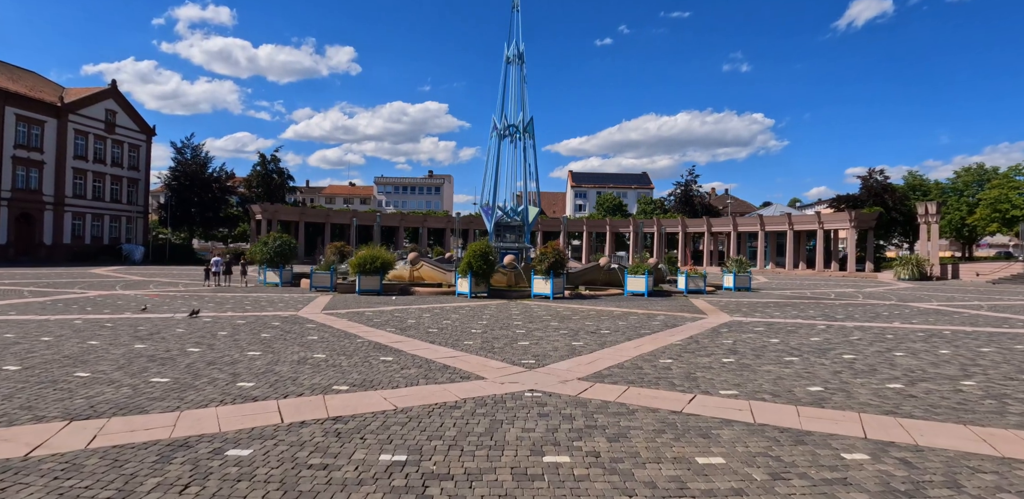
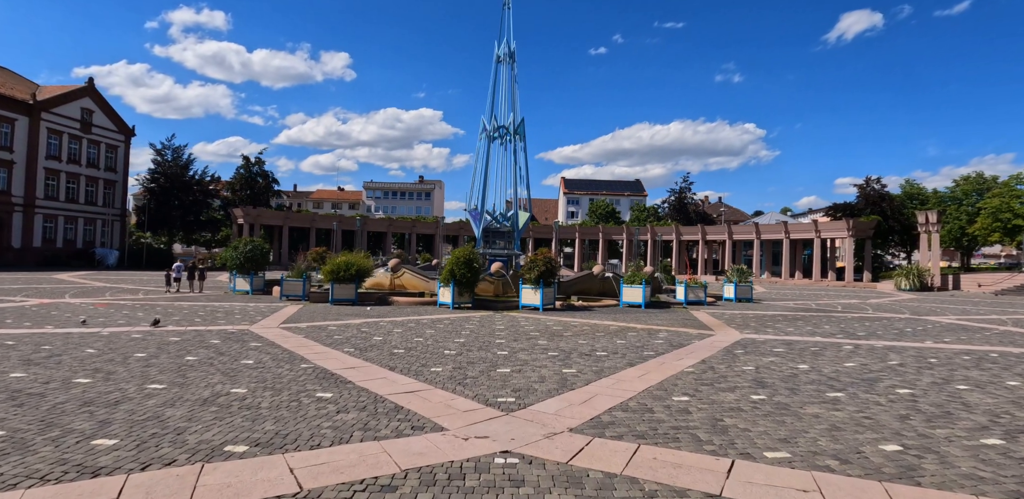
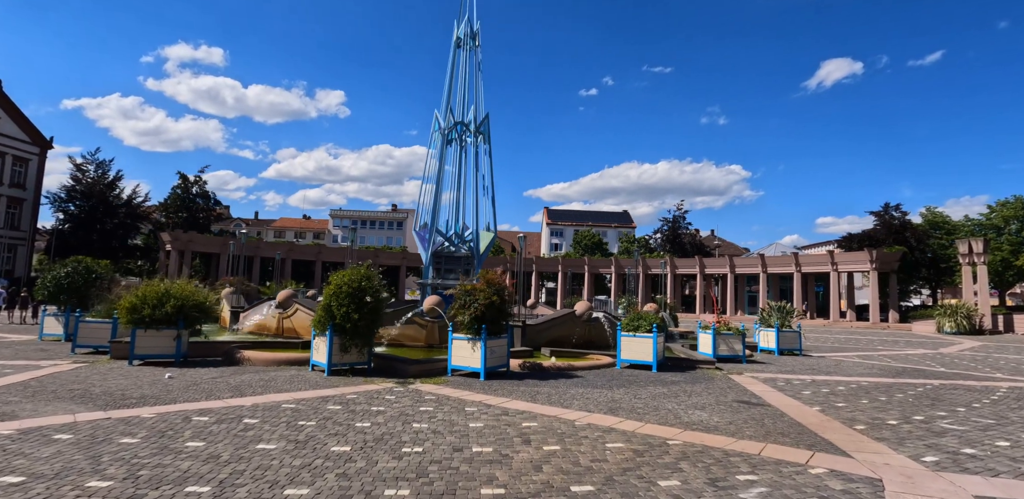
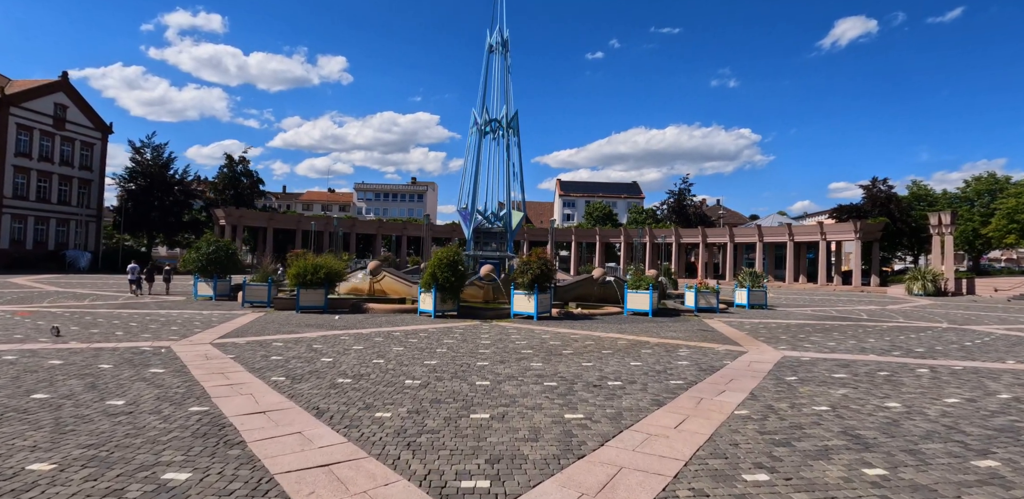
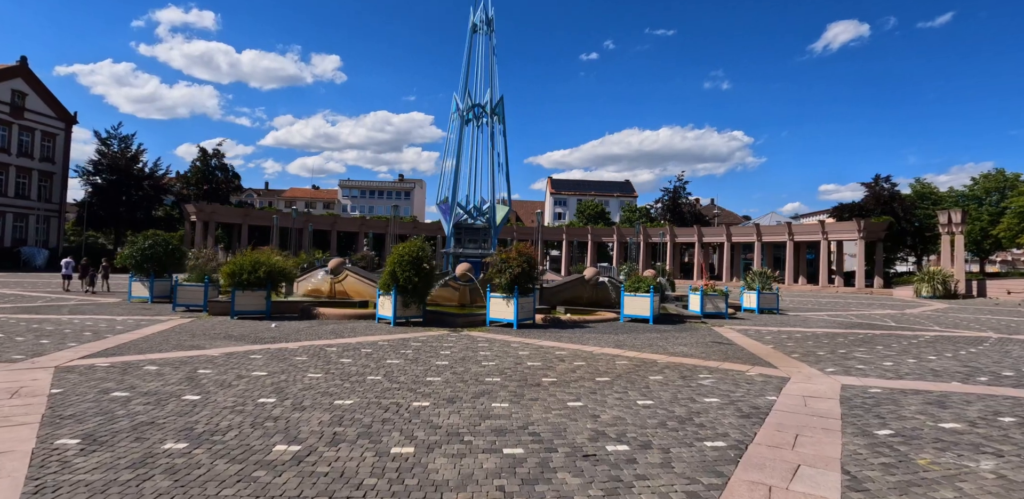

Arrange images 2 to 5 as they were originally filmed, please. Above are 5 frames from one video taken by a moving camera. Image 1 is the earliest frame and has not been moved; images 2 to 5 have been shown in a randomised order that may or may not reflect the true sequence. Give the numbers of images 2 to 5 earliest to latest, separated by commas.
2, 4, 5, 3
